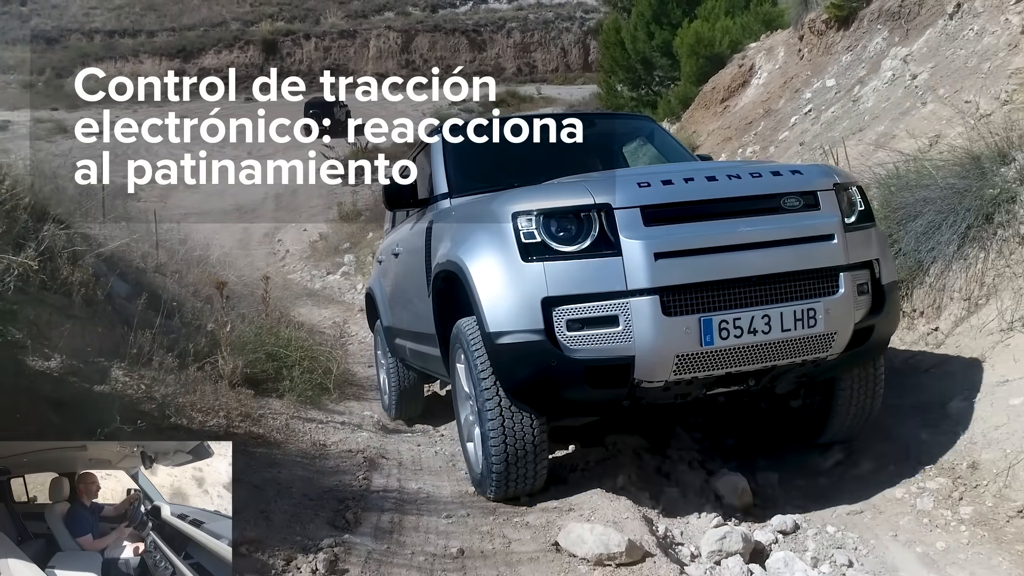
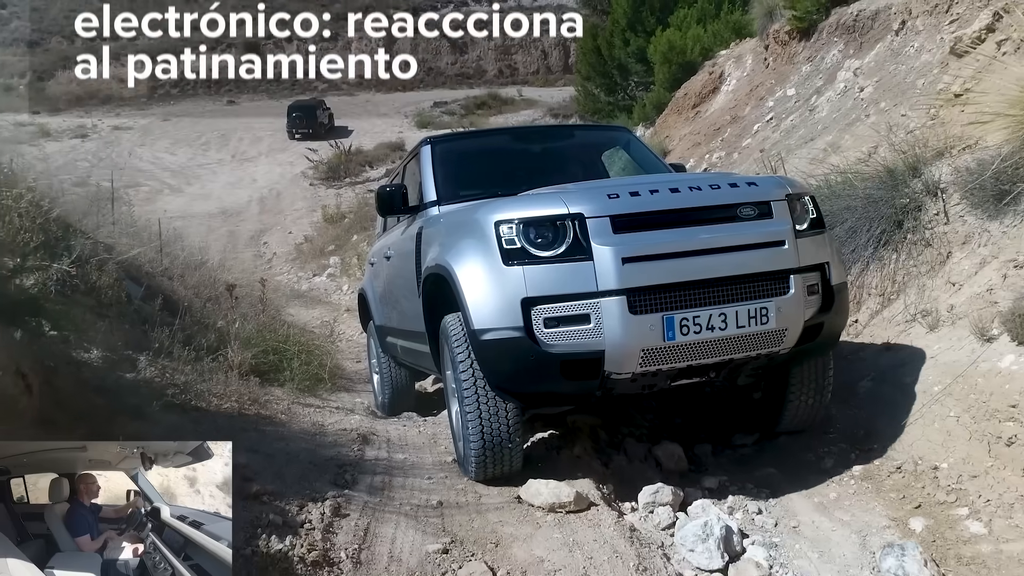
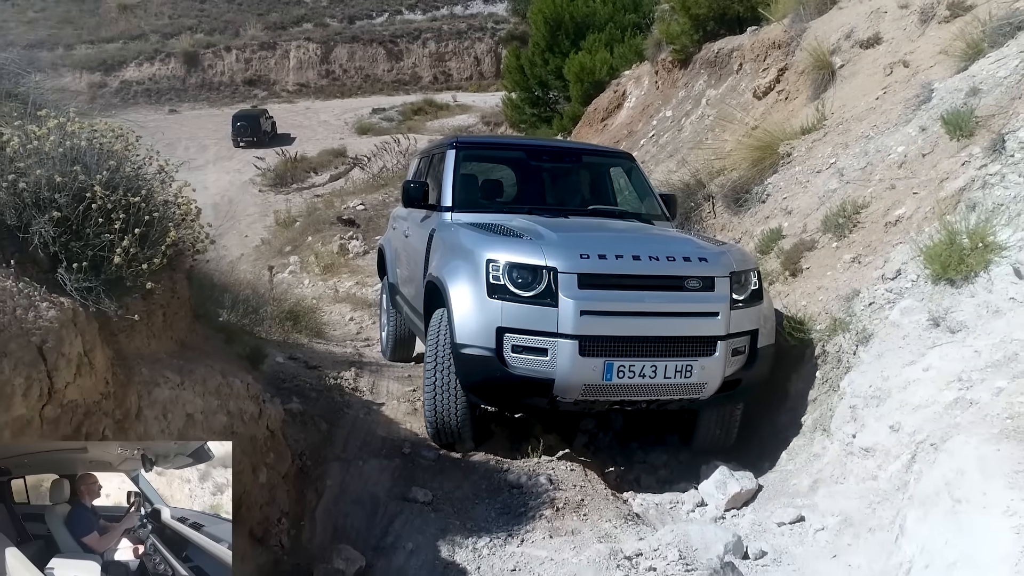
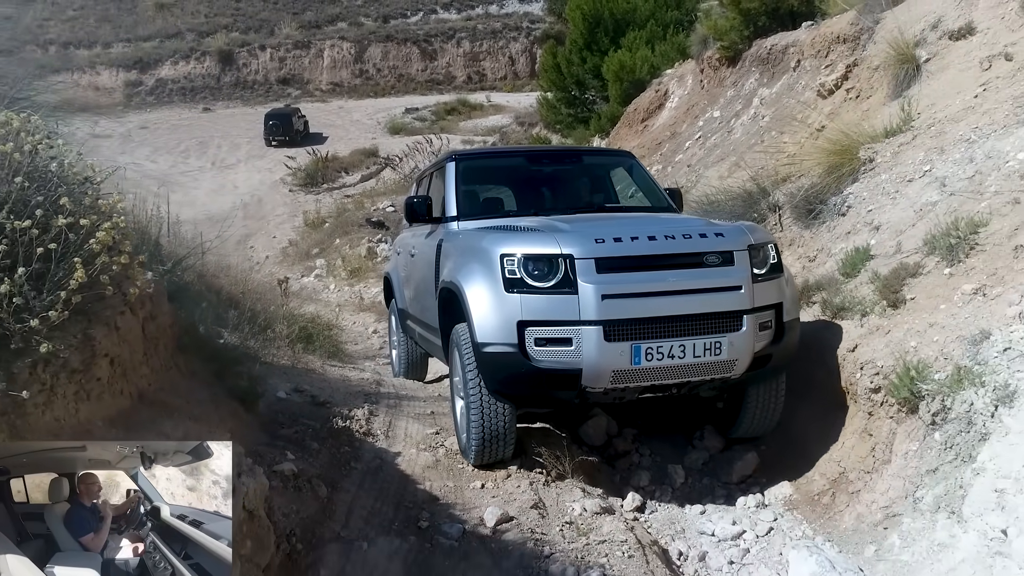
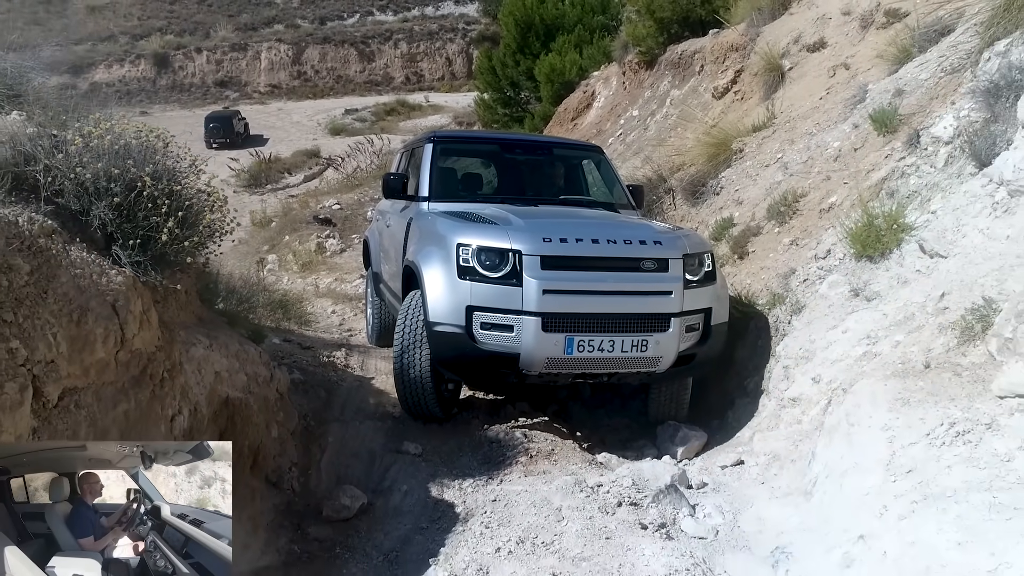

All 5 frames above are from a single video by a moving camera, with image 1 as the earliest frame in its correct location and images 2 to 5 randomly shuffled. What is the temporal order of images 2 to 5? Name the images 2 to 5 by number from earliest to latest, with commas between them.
2, 4, 3, 5
